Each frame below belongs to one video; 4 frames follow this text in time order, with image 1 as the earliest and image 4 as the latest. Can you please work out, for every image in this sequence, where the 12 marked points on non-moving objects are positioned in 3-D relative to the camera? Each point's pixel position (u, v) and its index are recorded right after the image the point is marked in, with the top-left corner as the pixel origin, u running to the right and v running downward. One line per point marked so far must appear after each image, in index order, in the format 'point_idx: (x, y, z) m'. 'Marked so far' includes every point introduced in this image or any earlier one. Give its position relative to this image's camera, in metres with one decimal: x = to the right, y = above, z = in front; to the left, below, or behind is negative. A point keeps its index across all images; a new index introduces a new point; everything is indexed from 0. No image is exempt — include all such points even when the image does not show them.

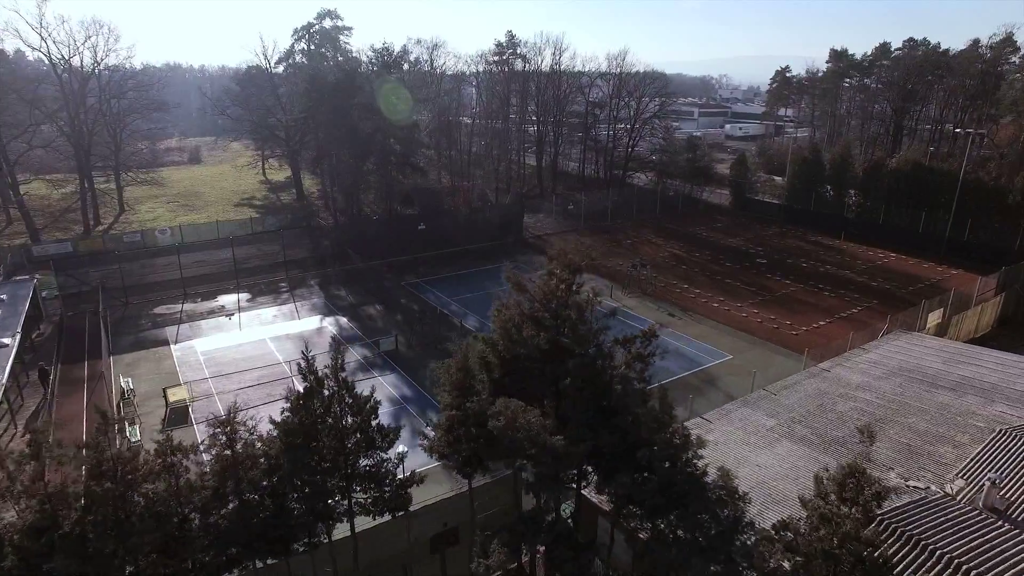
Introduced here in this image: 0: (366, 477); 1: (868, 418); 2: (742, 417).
0: (-2.2, -2.7, +8.8) m
1: (+7.6, -2.8, +12.9) m
2: (+5.1, -2.9, +13.2) m
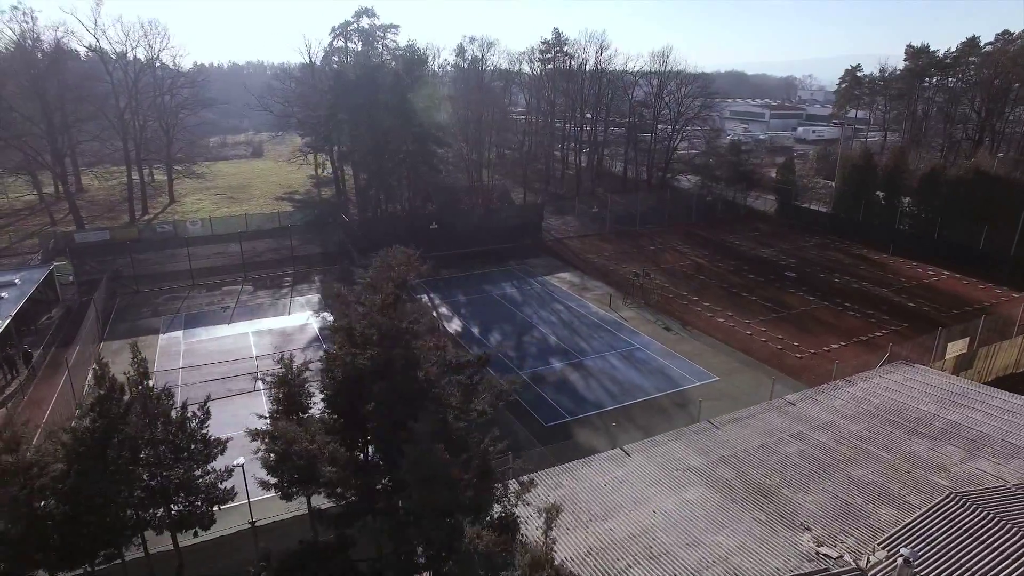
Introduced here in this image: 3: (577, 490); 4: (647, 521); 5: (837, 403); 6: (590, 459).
0: (-4.7, -2.8, +8.3) m
1: (+5.6, -3.3, +11.2) m
2: (+3.0, -3.3, +11.8) m
3: (+1.1, -3.6, +10.7) m
4: (+2.2, -3.8, +9.7) m
5: (+7.5, -2.6, +13.8) m
6: (+1.5, -3.4, +11.7) m
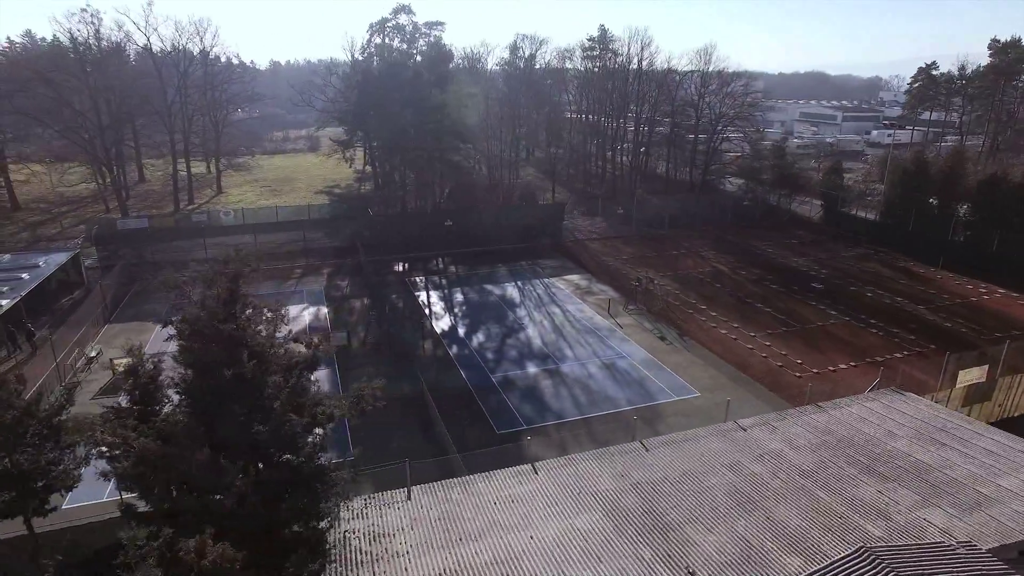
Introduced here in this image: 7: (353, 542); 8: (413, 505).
0: (-6.8, -2.6, +8.3) m
1: (+3.7, -3.5, +10.0) m
2: (+1.2, -3.4, +10.9) m
3: (-0.8, -3.7, +10.0) m
4: (+0.1, -3.8, +8.9) m
5: (+5.9, -2.9, +12.4) m
6: (-0.3, -3.4, +11.0) m
7: (-2.5, -3.9, +9.3) m
8: (-1.7, -3.7, +10.2) m
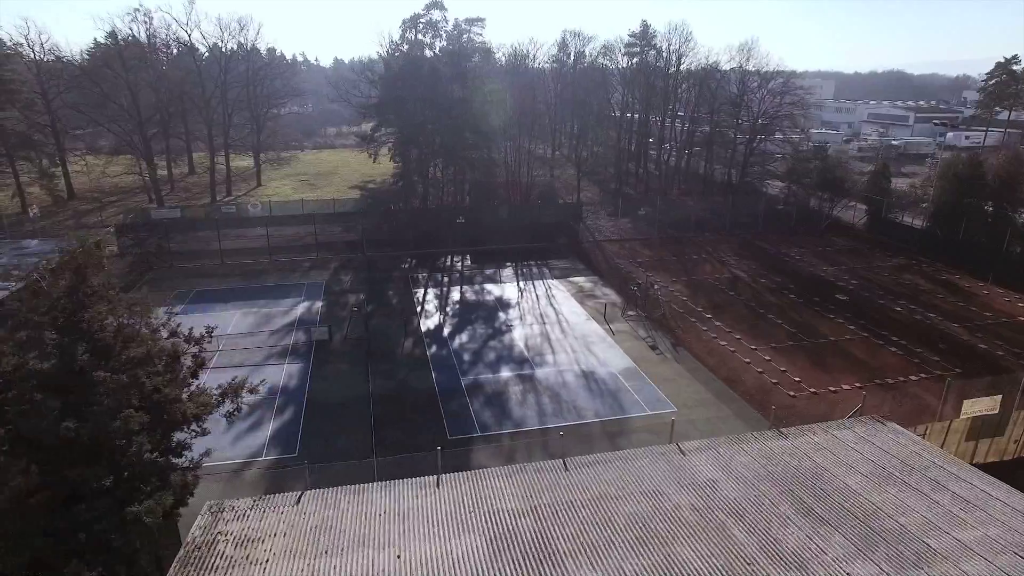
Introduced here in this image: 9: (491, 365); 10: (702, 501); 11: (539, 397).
0: (-8.7, -2.4, +8.3) m
1: (+1.8, -3.7, +9.0) m
2: (-0.5, -3.4, +10.2) m
3: (-2.6, -3.6, +9.5) m
4: (-1.8, -3.9, +8.3) m
5: (+4.3, -3.2, +11.1) m
6: (-2.0, -3.4, +10.3) m
7: (-4.4, -3.8, +8.9) m
8: (-3.5, -3.6, +9.7) m
9: (-0.6, -2.5, +19.3) m
10: (+3.1, -3.5, +9.8) m
11: (+0.8, -3.1, +17.3) m
